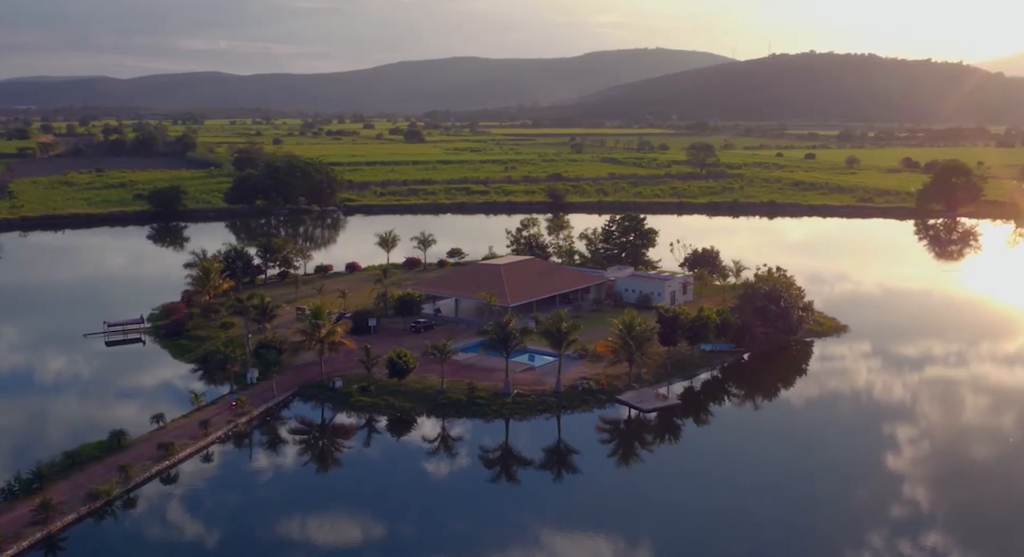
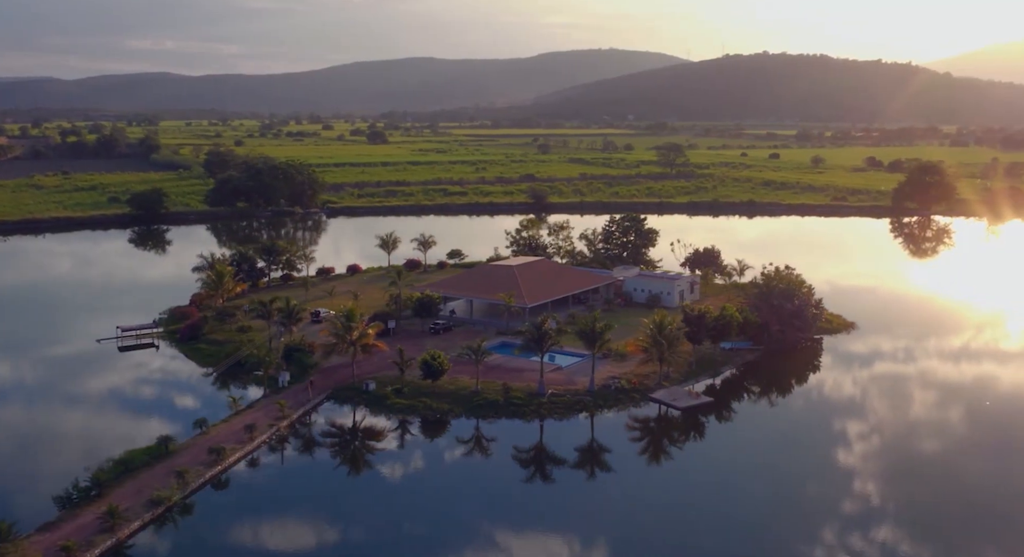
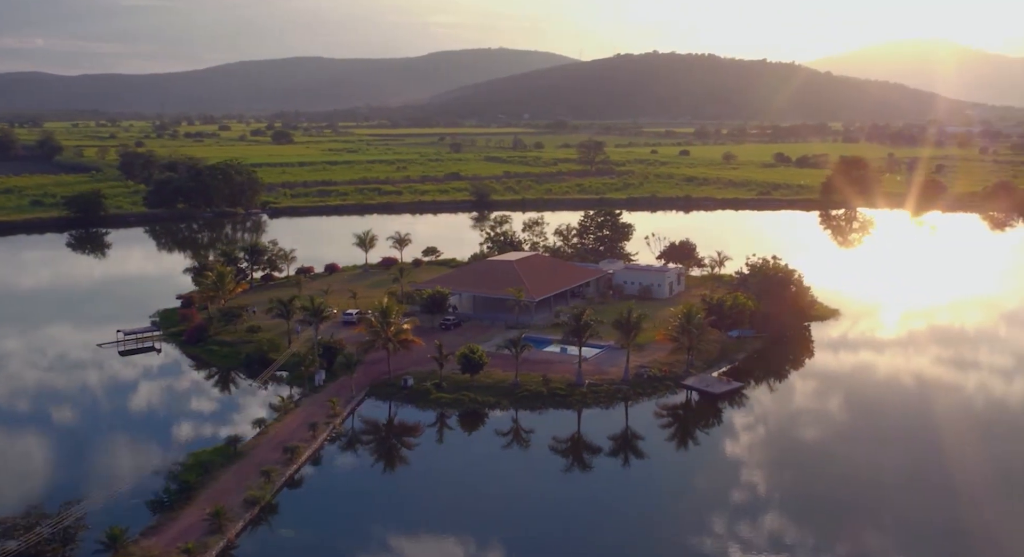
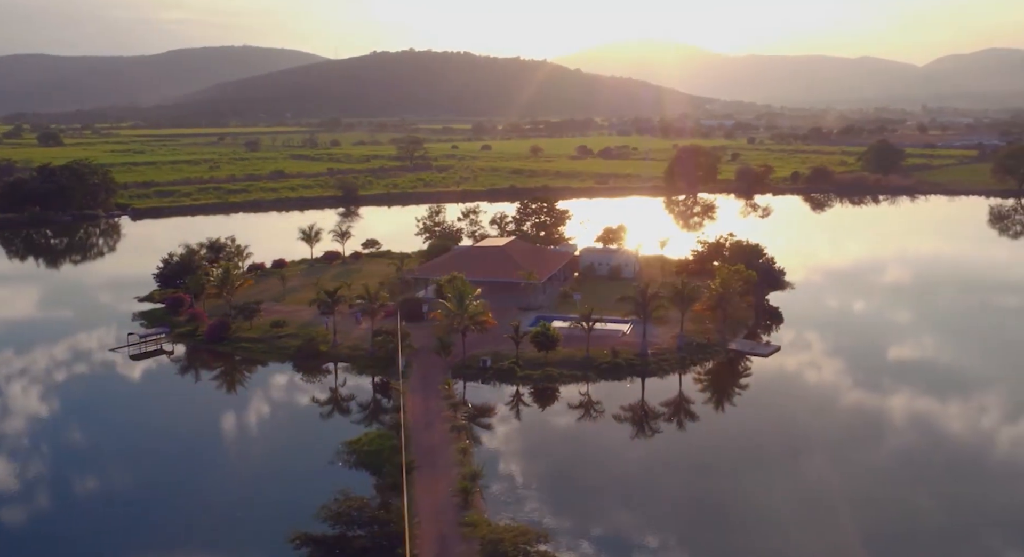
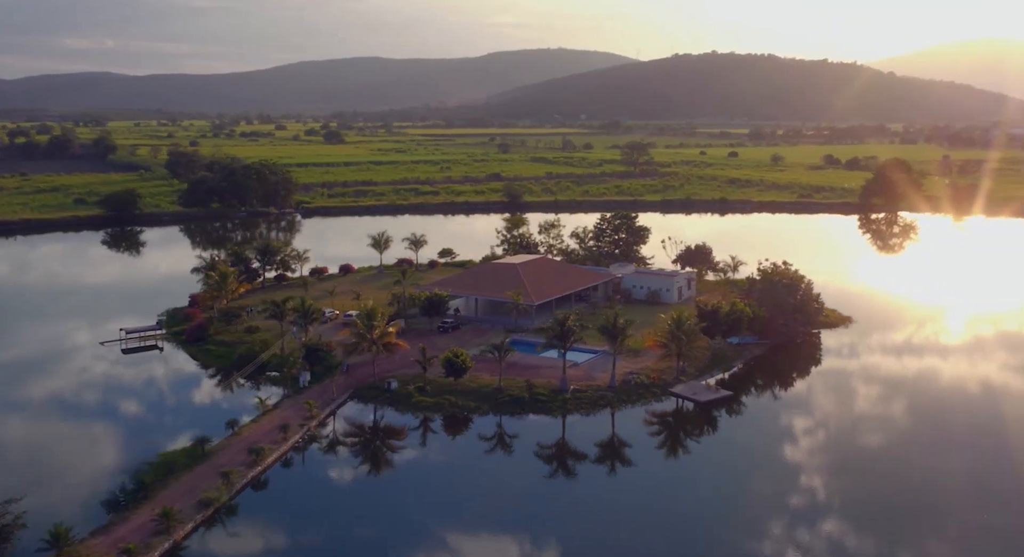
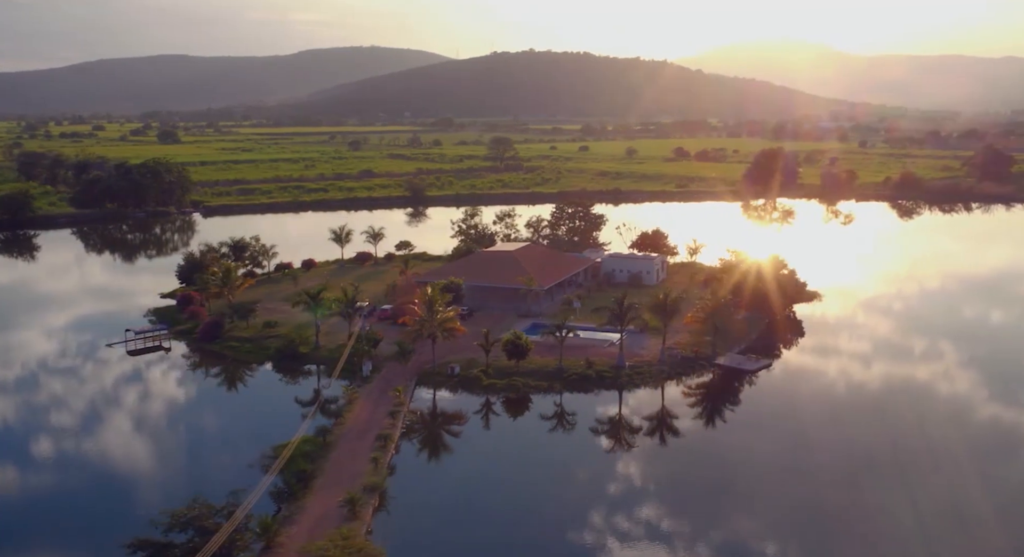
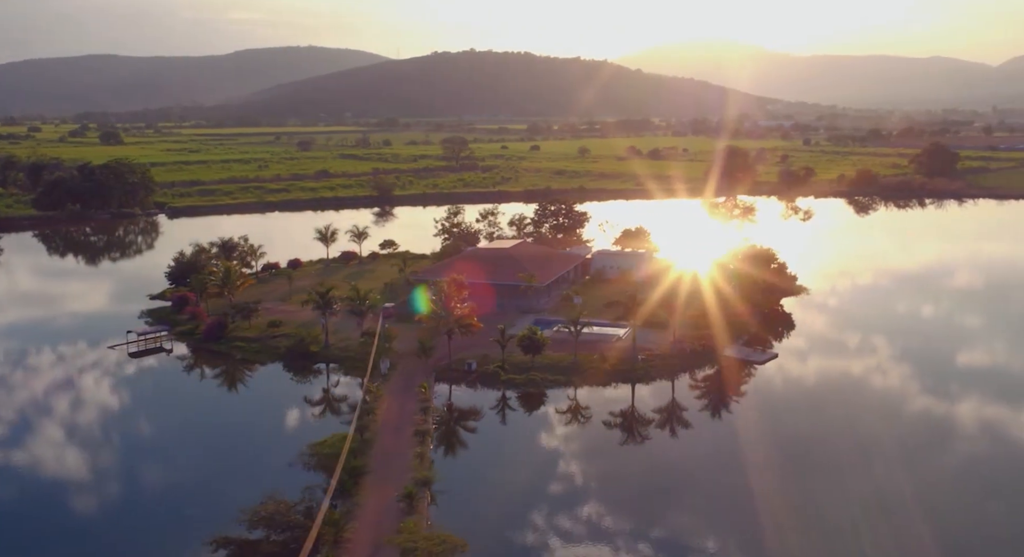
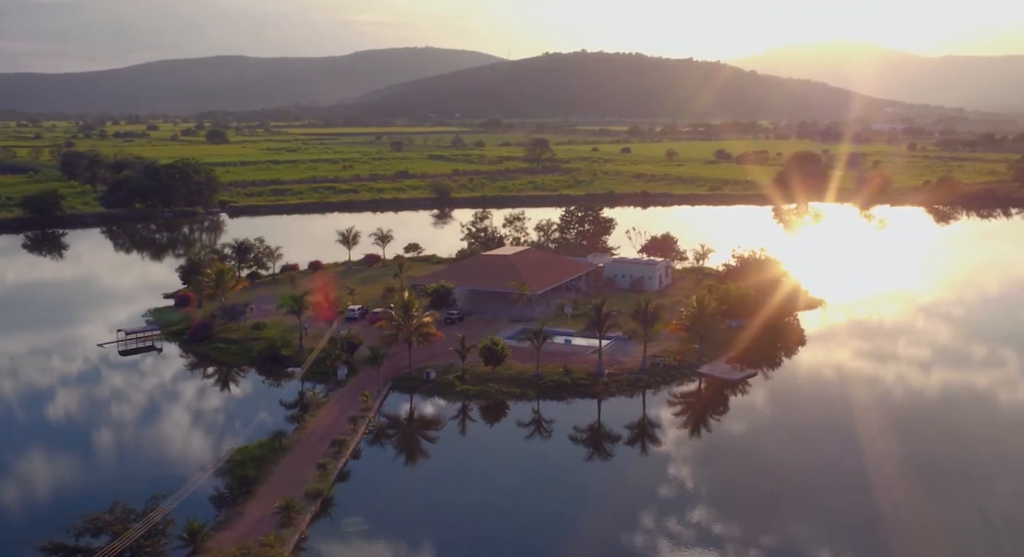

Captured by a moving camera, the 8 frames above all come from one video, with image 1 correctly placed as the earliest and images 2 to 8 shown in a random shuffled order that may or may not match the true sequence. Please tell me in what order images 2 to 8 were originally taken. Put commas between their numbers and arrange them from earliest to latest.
2, 5, 3, 8, 6, 7, 4
